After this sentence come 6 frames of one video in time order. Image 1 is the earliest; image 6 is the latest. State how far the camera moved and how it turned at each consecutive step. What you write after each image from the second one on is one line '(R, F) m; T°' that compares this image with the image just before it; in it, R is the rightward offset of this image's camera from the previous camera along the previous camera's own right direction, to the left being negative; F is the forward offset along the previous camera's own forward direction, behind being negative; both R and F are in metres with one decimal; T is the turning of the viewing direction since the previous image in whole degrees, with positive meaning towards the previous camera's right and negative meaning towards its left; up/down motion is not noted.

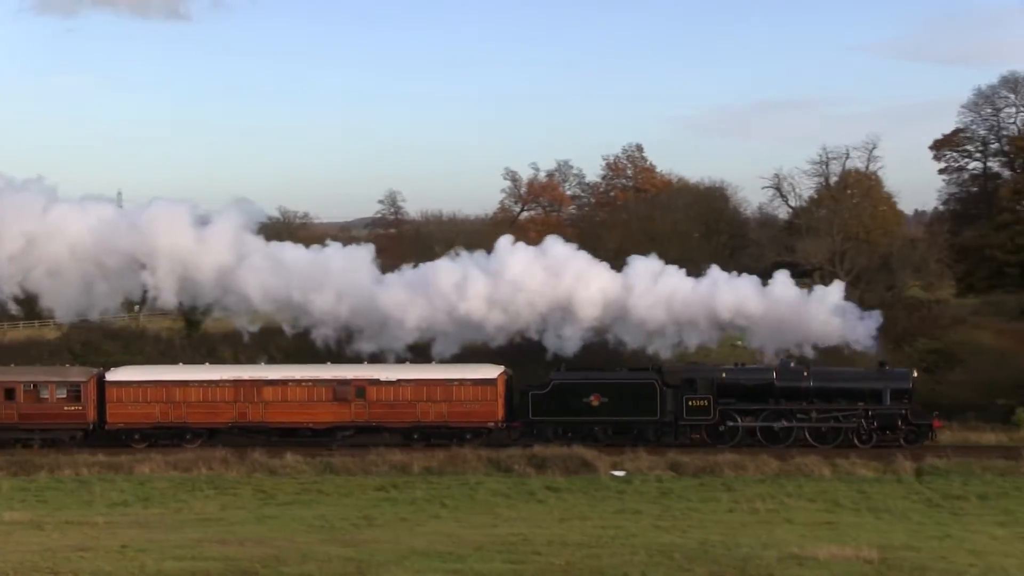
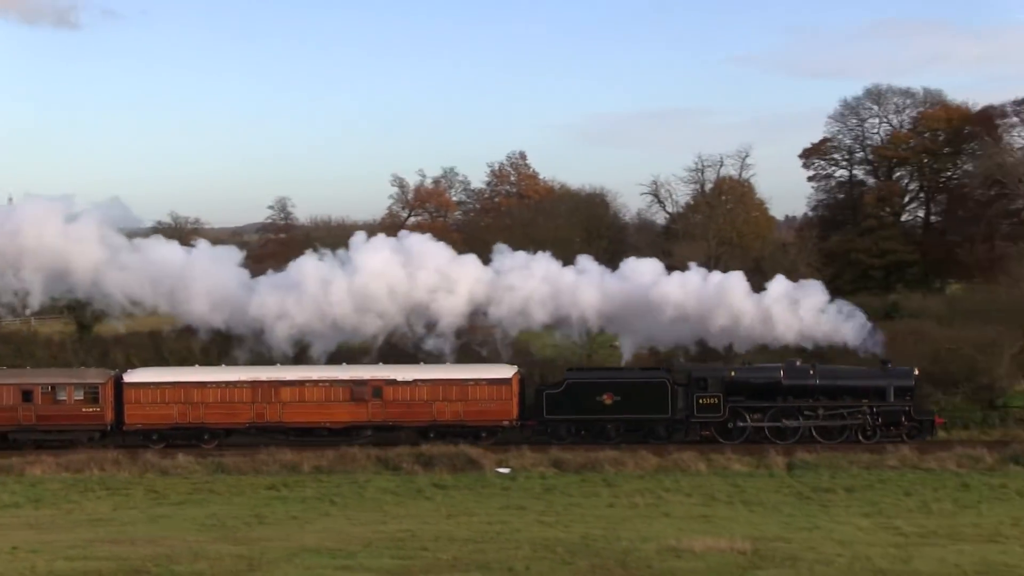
(+0.2, -0.5) m; +3°
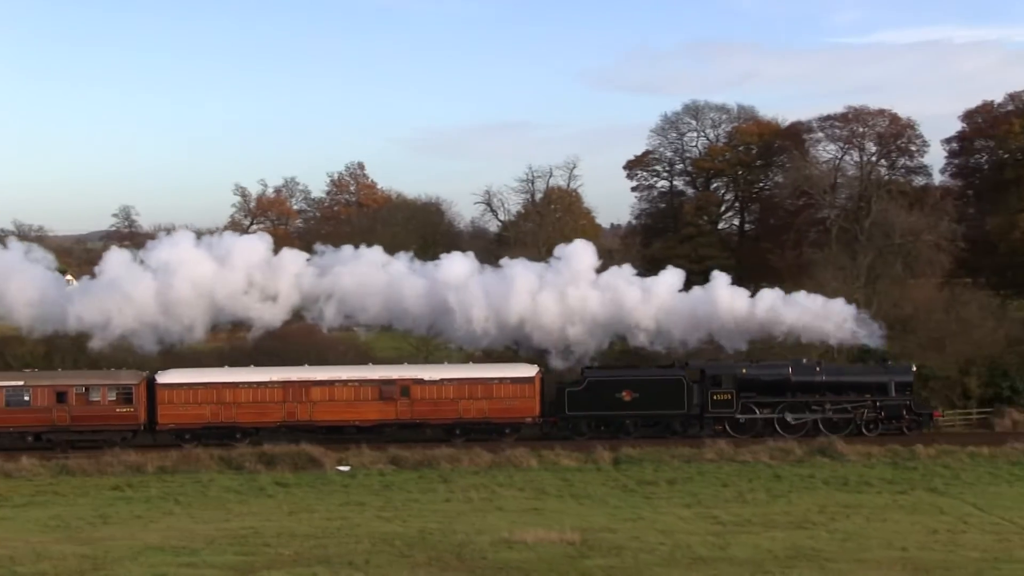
(+0.2, -0.8) m; +5°
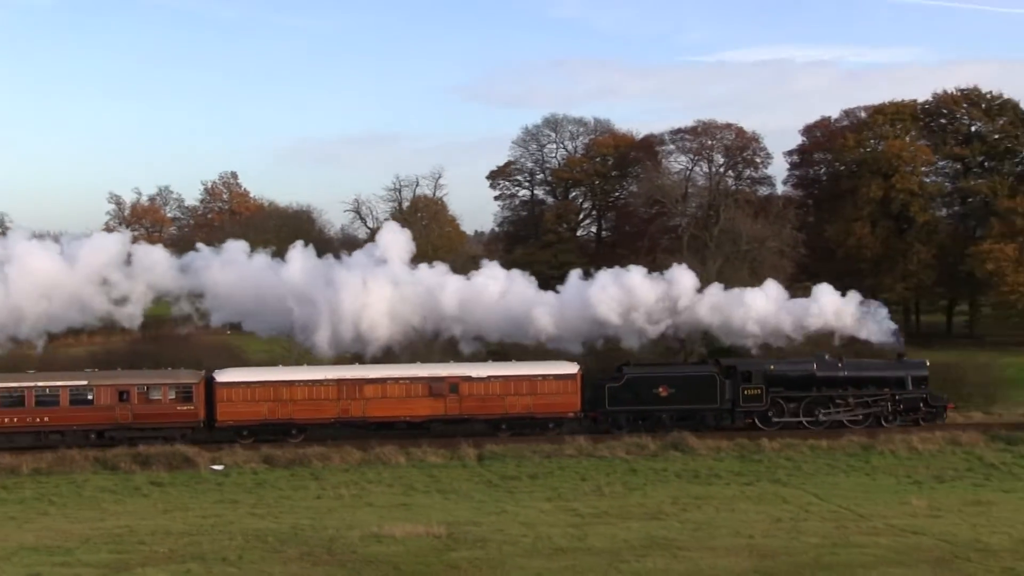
(+0.1, -0.8) m; +5°
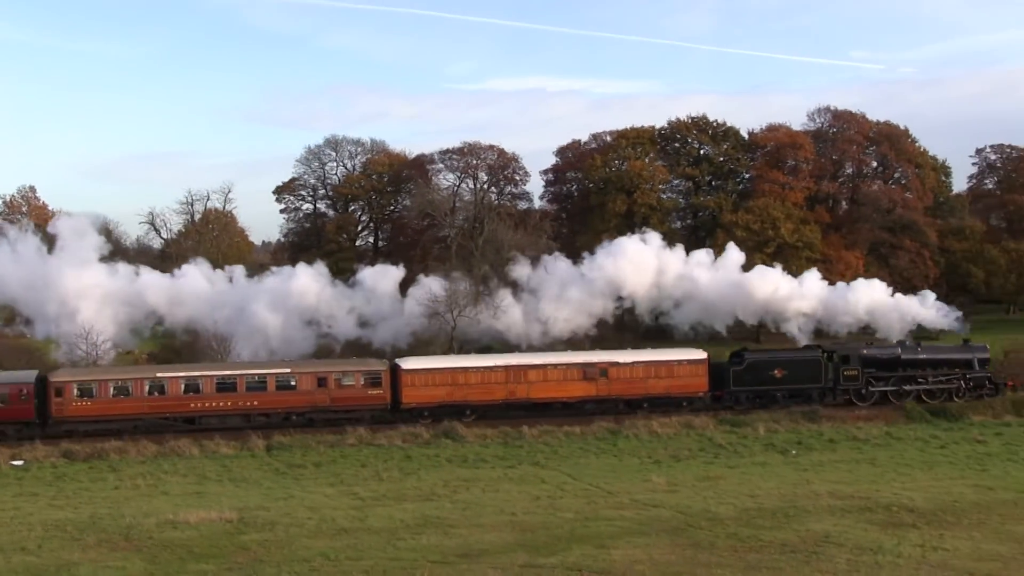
(+0.1, -2.0) m; +8°
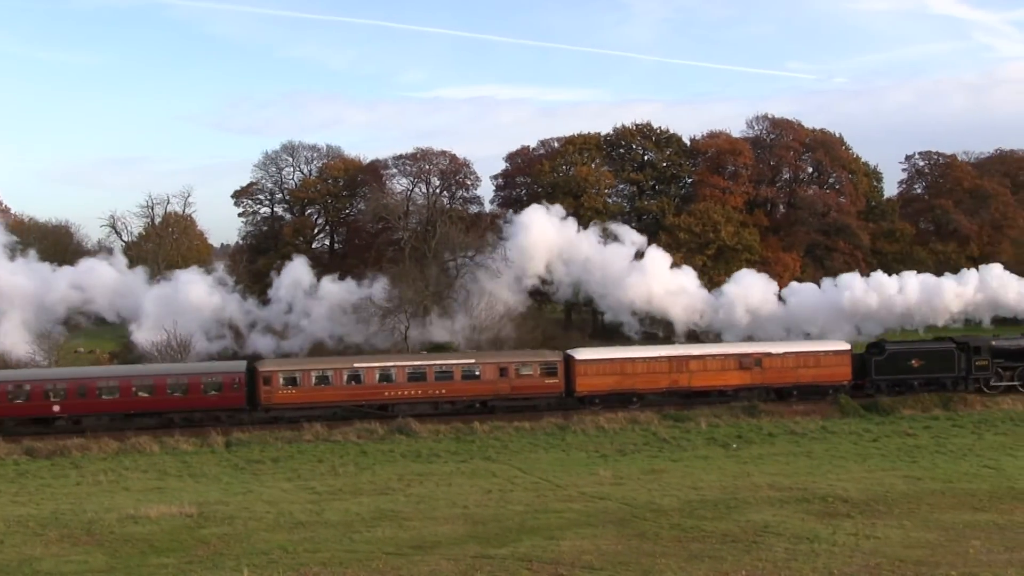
(0.0, -0.7) m; +2°
